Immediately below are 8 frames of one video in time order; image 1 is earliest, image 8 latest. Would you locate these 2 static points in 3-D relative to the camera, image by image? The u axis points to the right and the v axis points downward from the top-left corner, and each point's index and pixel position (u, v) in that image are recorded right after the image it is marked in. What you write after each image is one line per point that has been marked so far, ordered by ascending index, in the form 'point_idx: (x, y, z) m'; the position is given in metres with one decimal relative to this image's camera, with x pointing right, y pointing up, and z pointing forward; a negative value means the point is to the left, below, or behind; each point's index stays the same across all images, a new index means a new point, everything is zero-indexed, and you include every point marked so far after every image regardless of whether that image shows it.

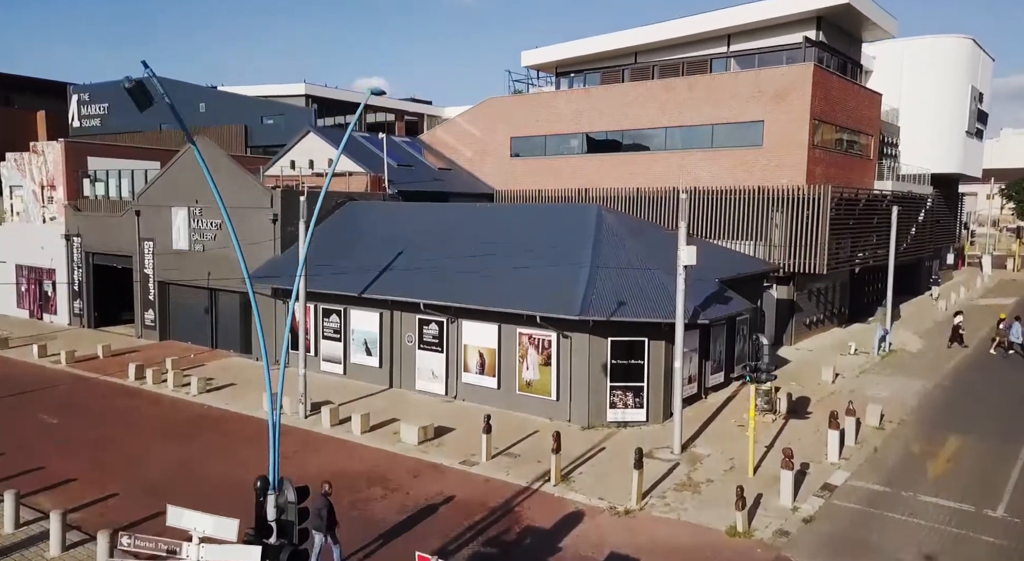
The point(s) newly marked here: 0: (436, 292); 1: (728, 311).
0: (-1.6, -0.3, +17.7) m
1: (+4.0, -0.6, +15.9) m
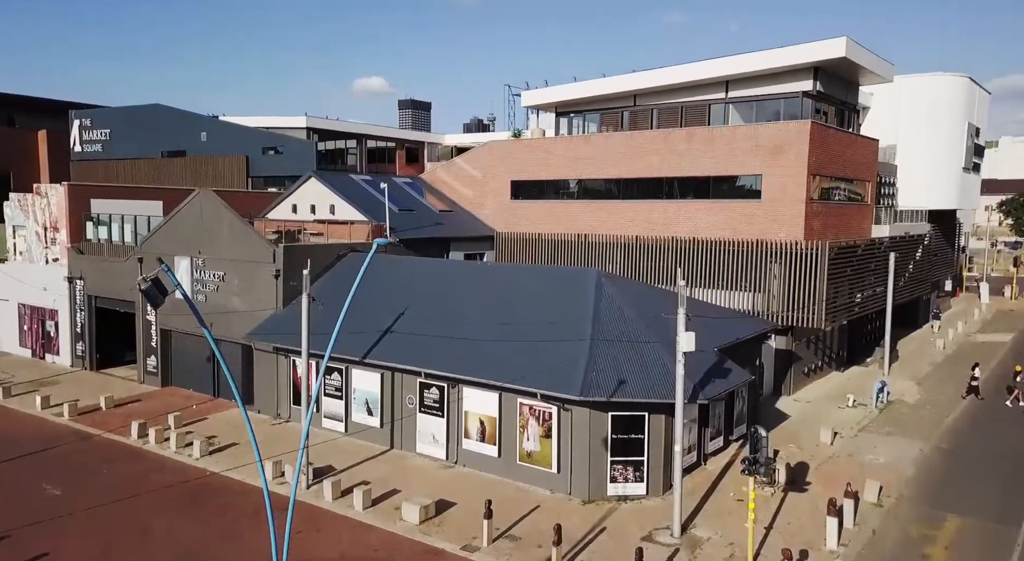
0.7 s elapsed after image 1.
0: (-1.5, -1.7, +17.8) m
1: (+4.0, -2.0, +16.0) m
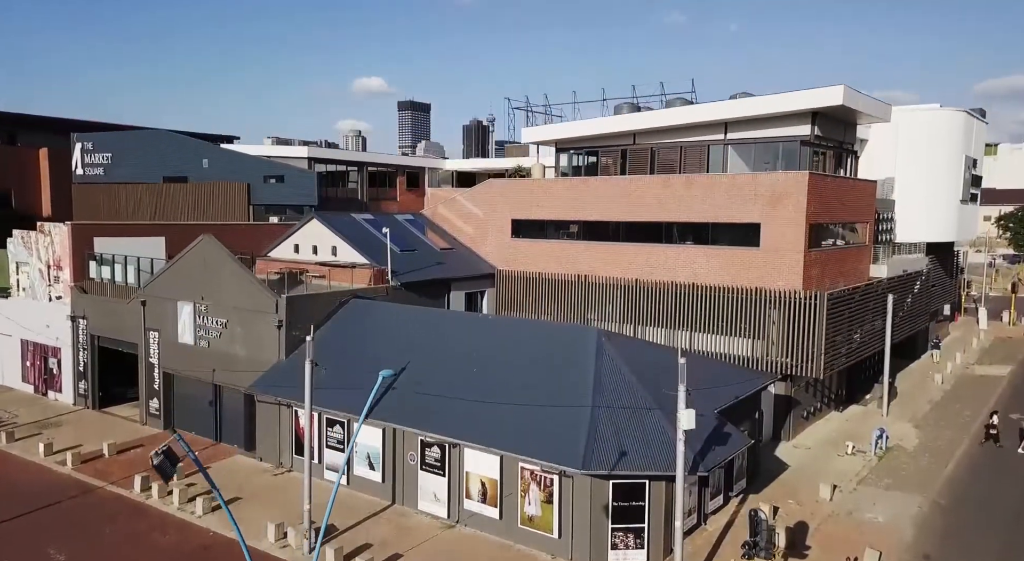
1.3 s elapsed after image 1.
0: (-1.5, -3.0, +18.0) m
1: (+4.1, -3.2, +16.2) m
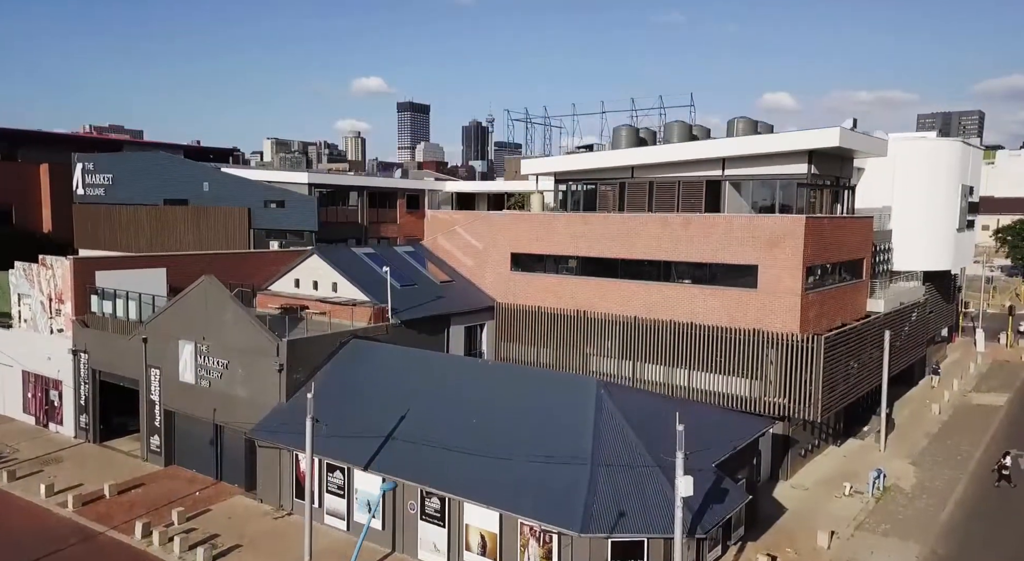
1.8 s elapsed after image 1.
0: (-1.5, -4.1, +18.1) m
1: (+4.1, -4.4, +16.3) m
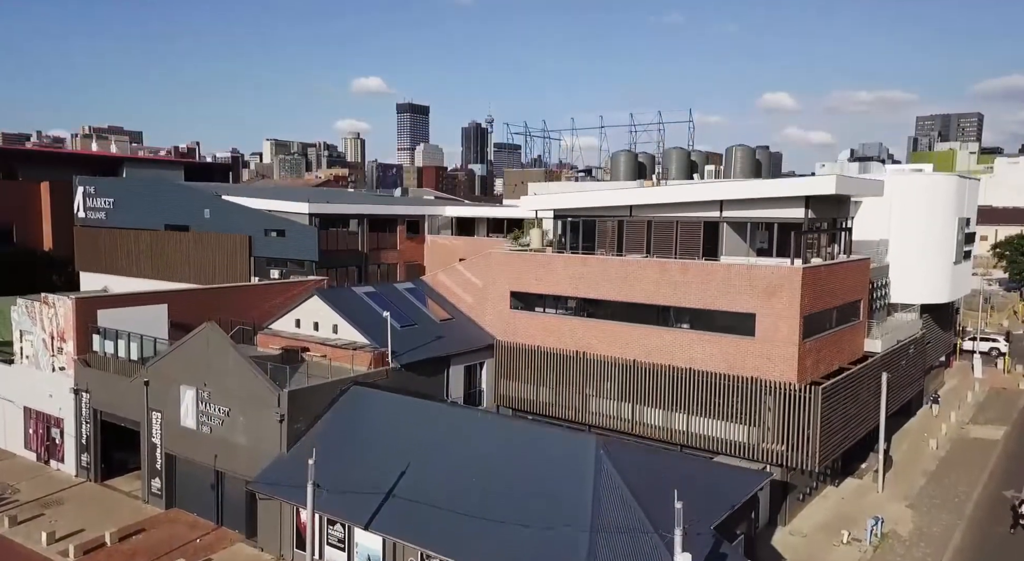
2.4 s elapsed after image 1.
0: (-1.5, -5.4, +18.3) m
1: (+4.0, -5.7, +16.5) m
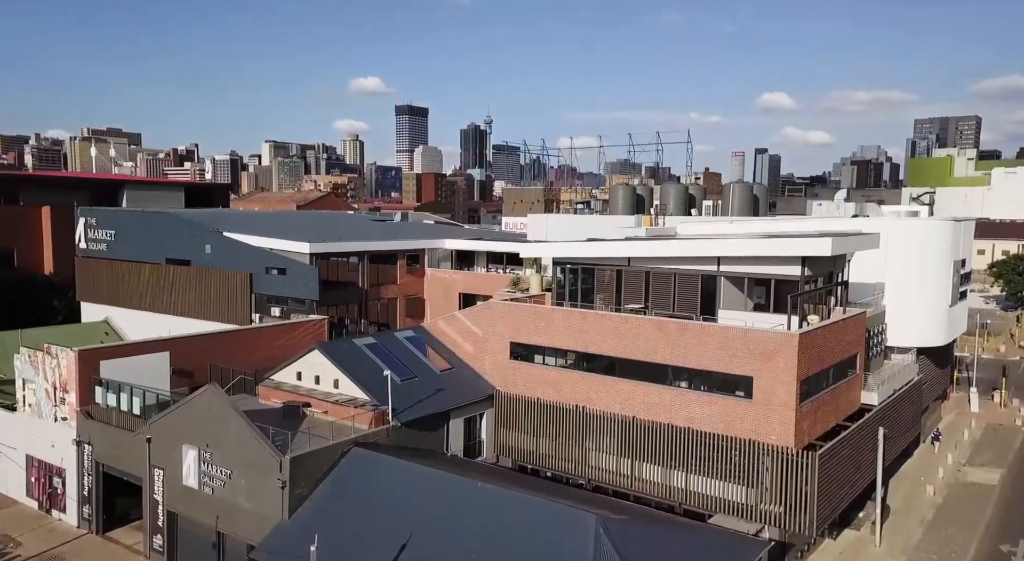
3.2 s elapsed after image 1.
0: (-1.5, -7.2, +18.5) m
1: (+4.0, -7.4, +16.7) m
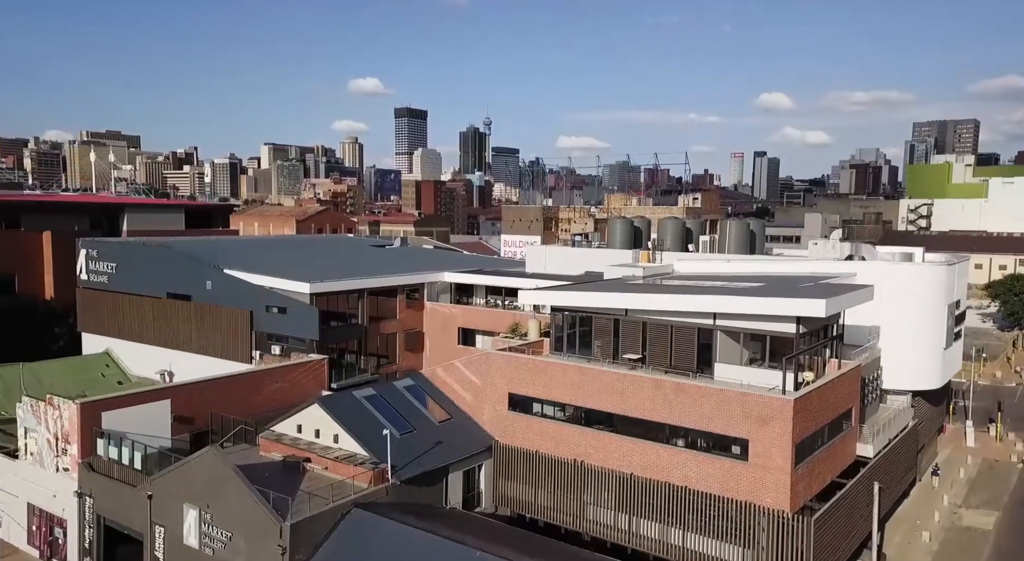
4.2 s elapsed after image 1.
0: (-1.6, -9.0, +18.7) m
1: (+4.0, -9.2, +16.9) m
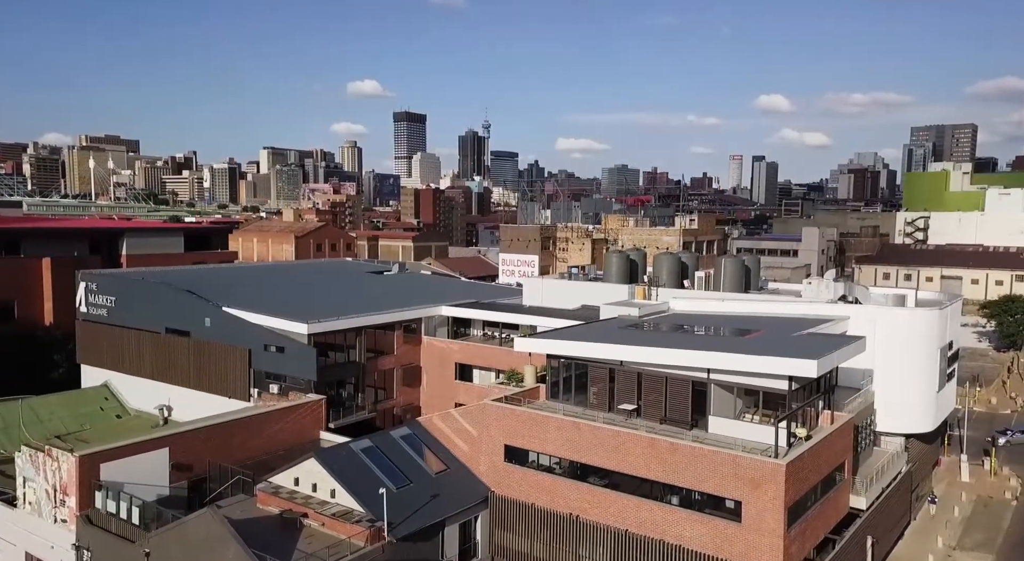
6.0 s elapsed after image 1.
0: (-1.7, -10.8, +18.9) m
1: (+3.9, -11.0, +17.1) m
